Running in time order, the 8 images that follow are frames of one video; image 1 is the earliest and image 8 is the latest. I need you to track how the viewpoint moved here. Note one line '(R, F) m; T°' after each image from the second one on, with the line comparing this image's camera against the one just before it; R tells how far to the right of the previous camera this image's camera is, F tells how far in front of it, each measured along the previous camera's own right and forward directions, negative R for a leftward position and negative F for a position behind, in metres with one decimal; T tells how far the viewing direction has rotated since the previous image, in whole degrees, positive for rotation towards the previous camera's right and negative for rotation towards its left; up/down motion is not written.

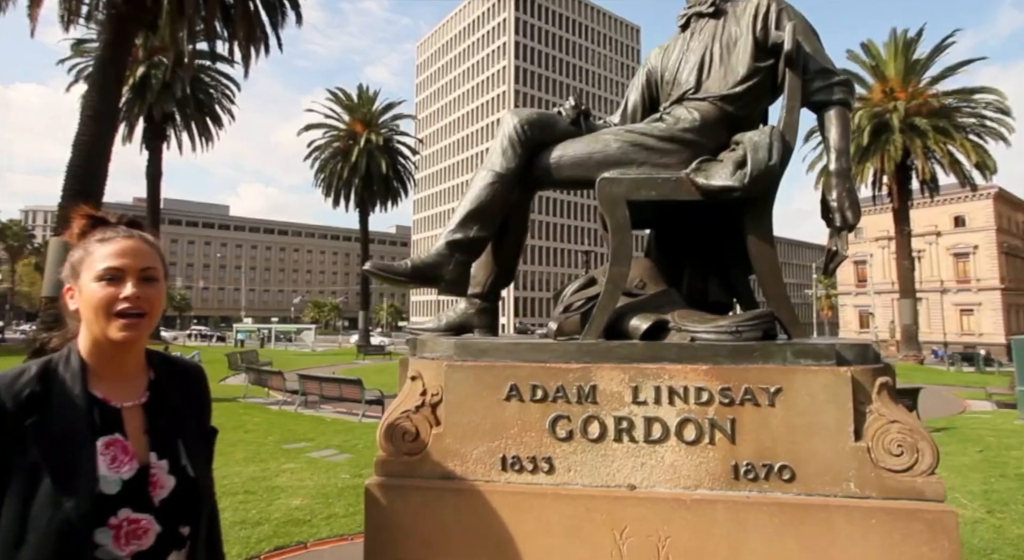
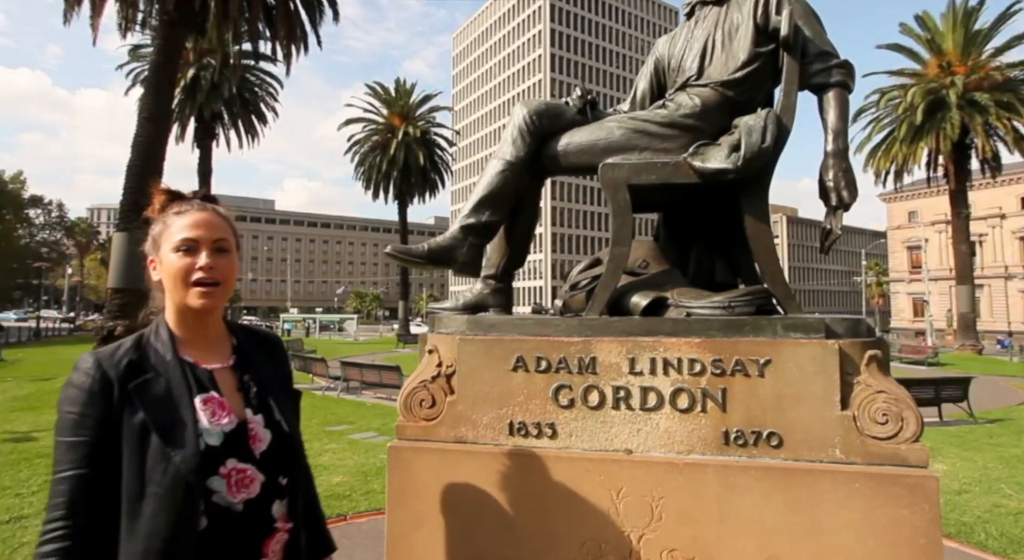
(+0.1, -0.2) m; -4°
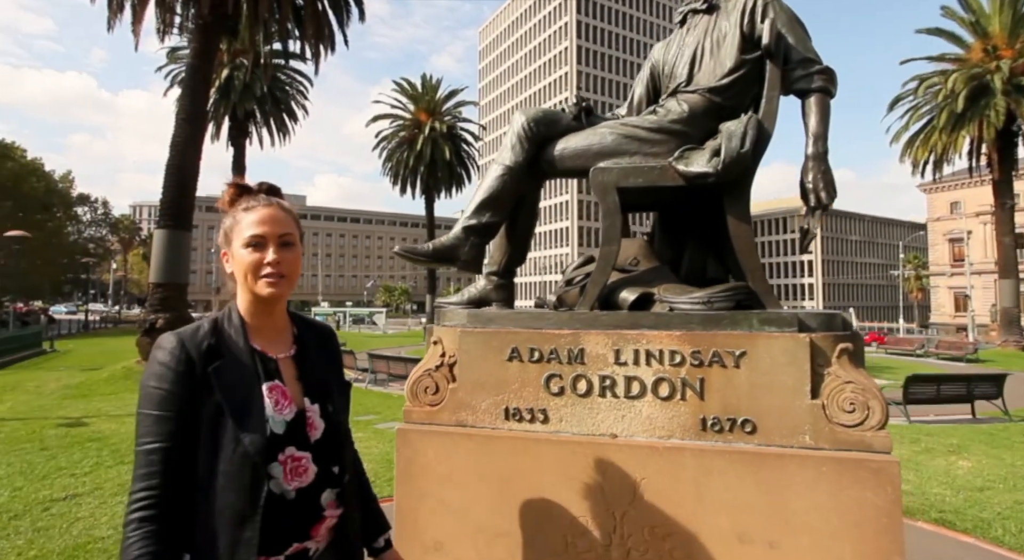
(+0.1, -0.2) m; -3°
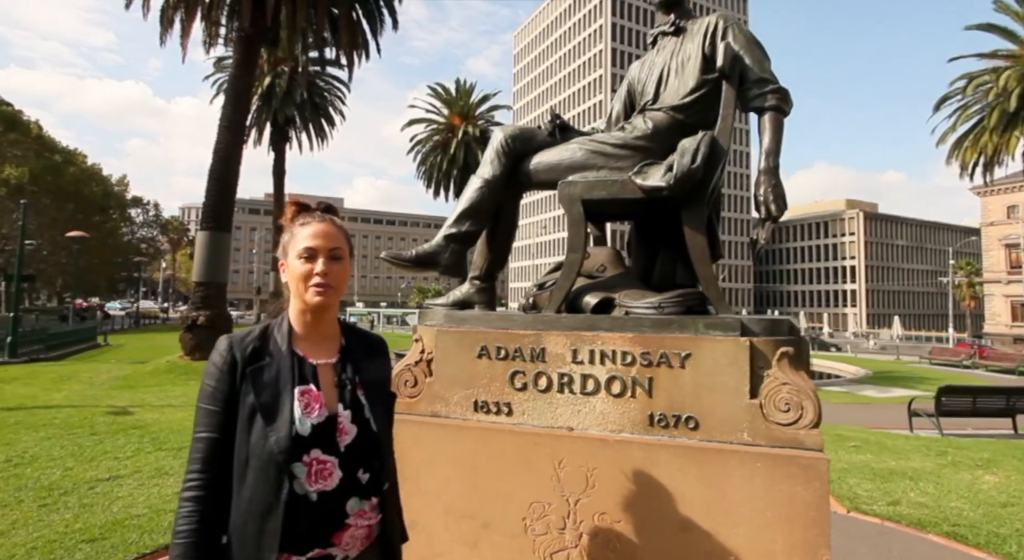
(+0.3, -0.2) m; -3°
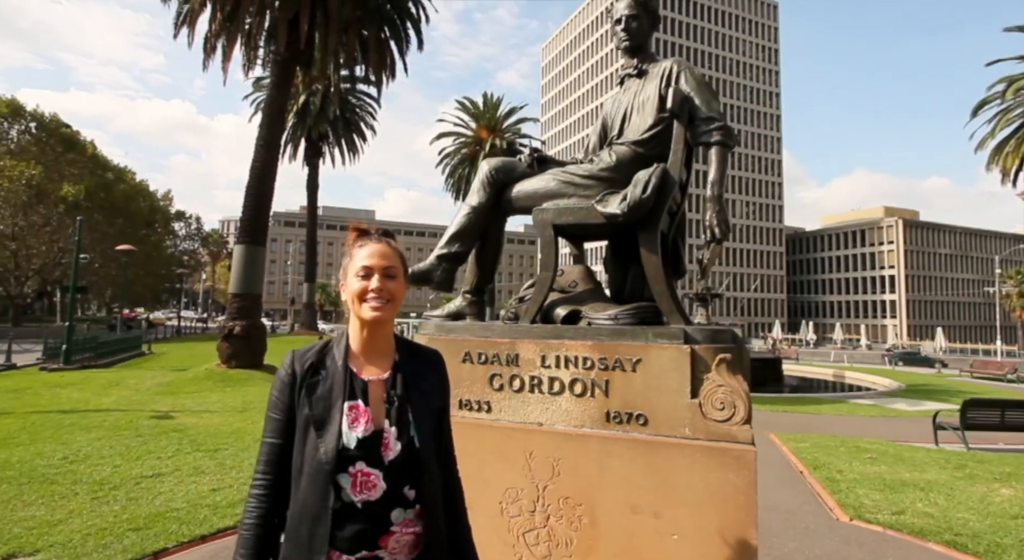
(+0.3, -0.4) m; -3°
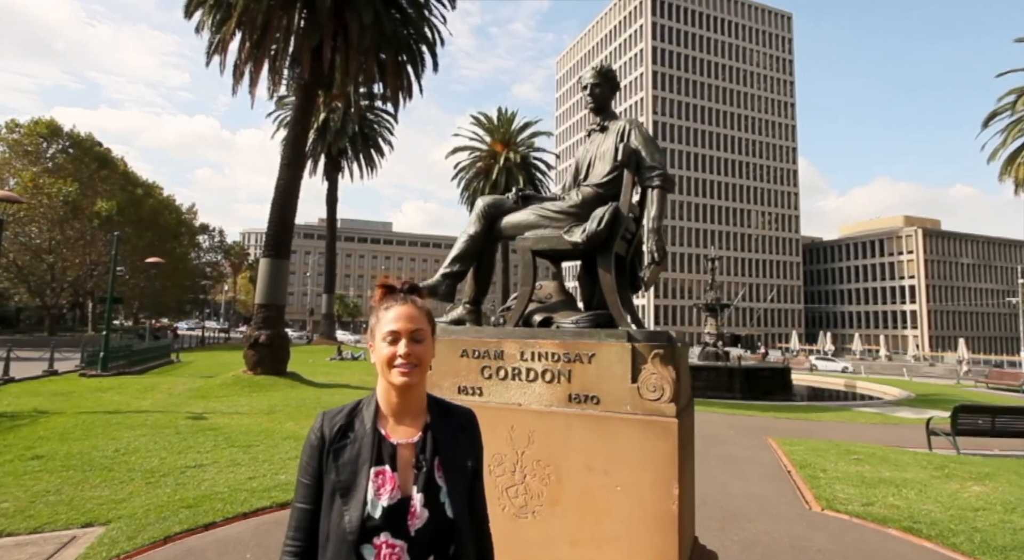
(+0.2, -0.9) m; -2°
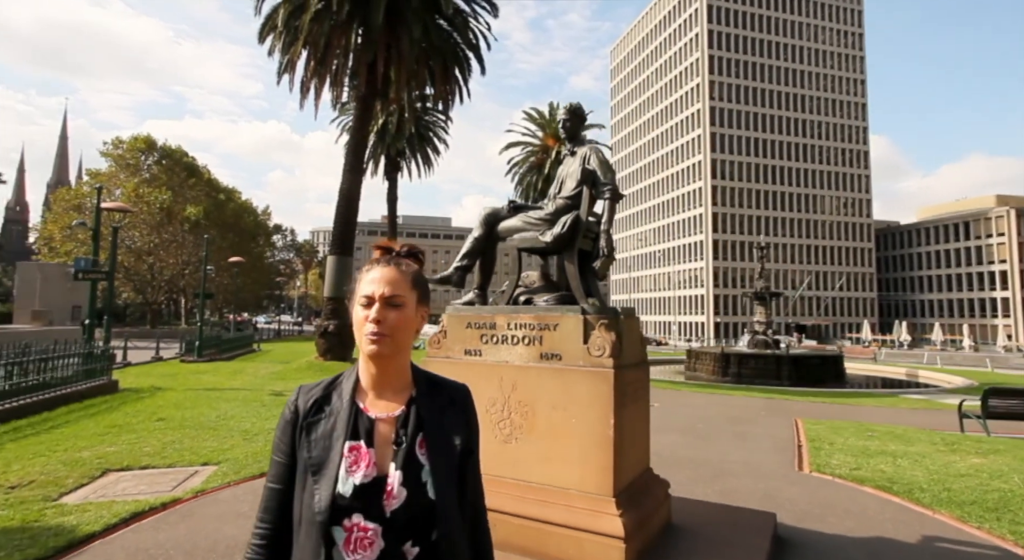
(+0.6, -1.3) m; -6°
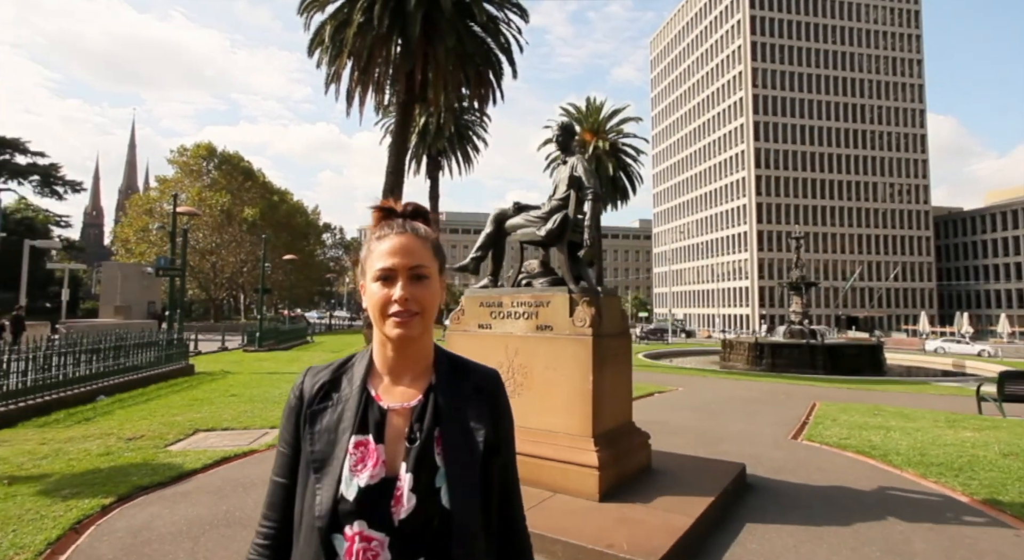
(+0.5, -1.2) m; -4°
